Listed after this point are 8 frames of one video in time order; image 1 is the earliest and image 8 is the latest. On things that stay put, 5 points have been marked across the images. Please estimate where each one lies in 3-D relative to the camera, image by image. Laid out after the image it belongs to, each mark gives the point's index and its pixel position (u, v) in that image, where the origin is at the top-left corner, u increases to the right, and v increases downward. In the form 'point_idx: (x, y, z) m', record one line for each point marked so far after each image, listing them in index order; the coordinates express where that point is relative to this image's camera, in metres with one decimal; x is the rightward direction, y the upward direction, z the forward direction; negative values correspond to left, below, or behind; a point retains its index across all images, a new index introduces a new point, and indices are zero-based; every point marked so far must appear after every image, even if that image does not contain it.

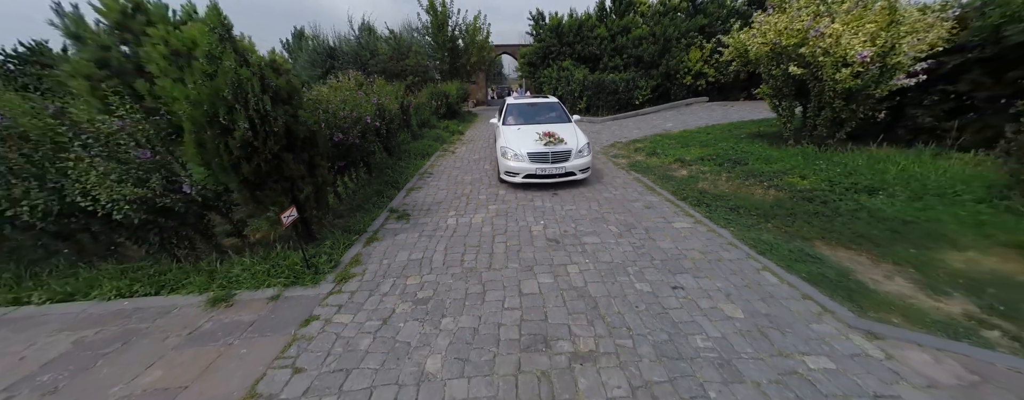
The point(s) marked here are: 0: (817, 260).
0: (+2.4, -0.5, +2.2) m
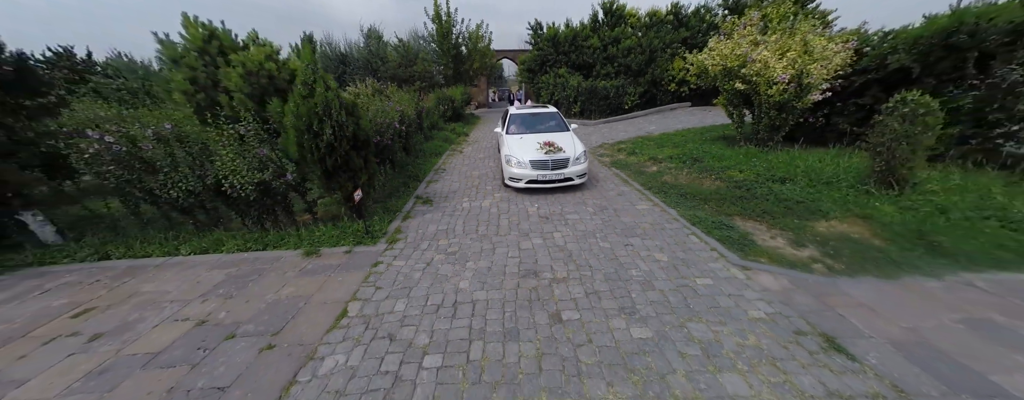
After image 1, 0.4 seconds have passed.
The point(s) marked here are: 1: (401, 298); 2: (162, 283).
0: (+2.4, -0.3, +3.2) m
1: (-0.9, -0.8, +2.4) m
2: (-3.1, -0.7, +2.6) m
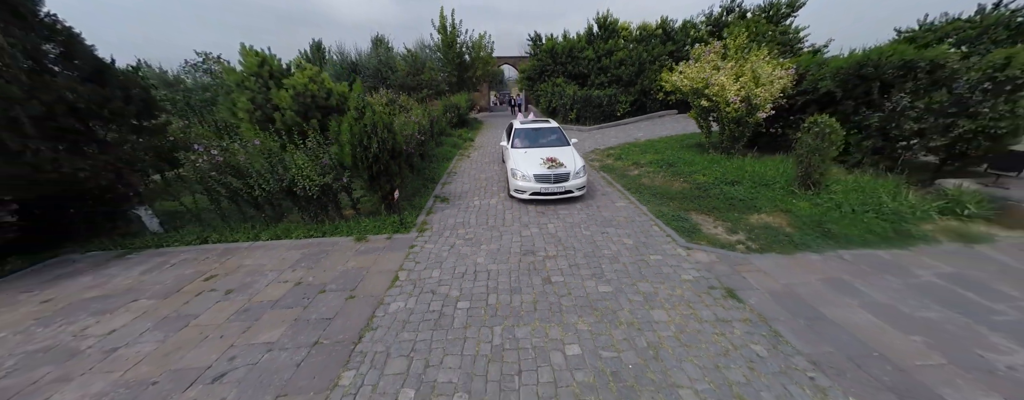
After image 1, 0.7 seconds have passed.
0: (+2.5, -0.3, +4.1) m
1: (-0.9, -0.8, +3.3) m
2: (-3.1, -0.7, +3.5) m
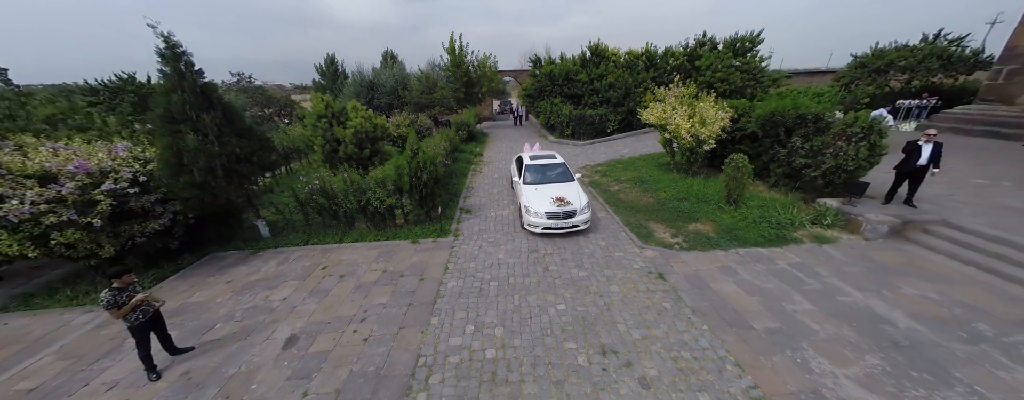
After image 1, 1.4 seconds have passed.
0: (+2.6, -0.5, +5.7) m
1: (-0.7, -1.1, +4.9) m
2: (-2.9, -1.0, +5.1) m
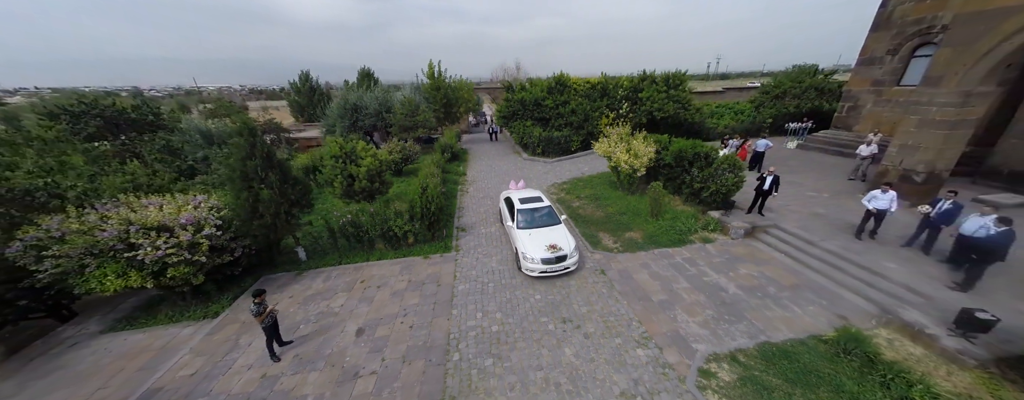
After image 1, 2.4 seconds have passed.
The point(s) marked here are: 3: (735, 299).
0: (+2.3, -1.0, +7.8) m
1: (-0.9, -1.7, +6.8) m
2: (-3.2, -1.7, +6.8) m
3: (+4.2, -1.8, +5.3) m
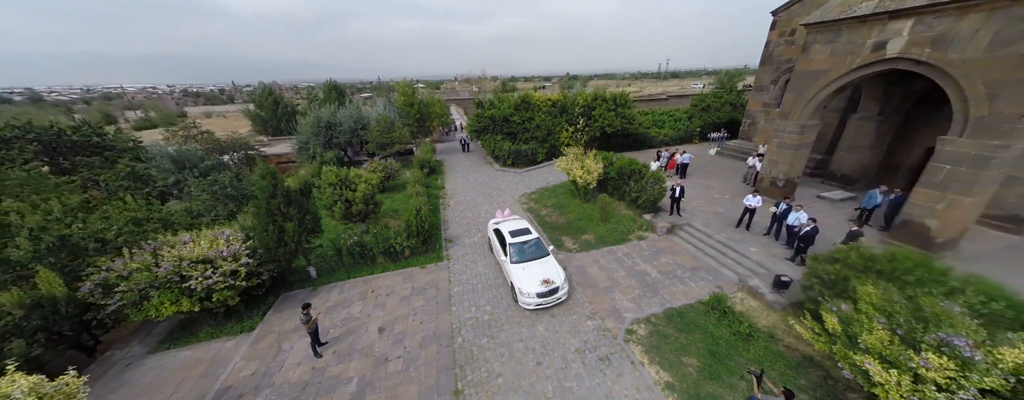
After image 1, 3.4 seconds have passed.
0: (+1.6, -1.4, +9.8) m
1: (-1.5, -2.2, +8.4) m
2: (-3.7, -2.3, +8.2) m
3: (+3.8, -2.1, +7.5) m
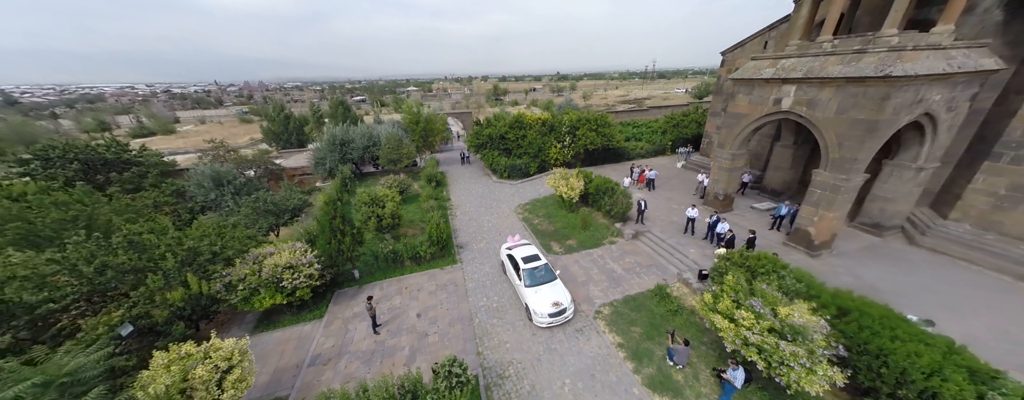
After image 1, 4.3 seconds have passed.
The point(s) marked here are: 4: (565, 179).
0: (+1.6, -1.9, +12.3) m
1: (-1.4, -2.8, +10.9) m
2: (-3.7, -3.0, +10.6) m
3: (+3.8, -2.7, +10.1) m
4: (+2.7, +1.1, +14.3) m
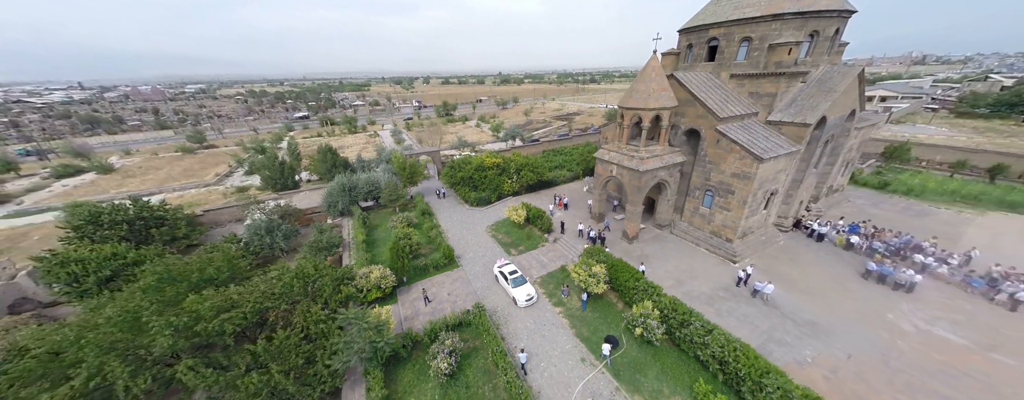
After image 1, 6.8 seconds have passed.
0: (-0.3, -3.9, +22.0) m
1: (-2.9, -5.0, +20.0) m
2: (-5.1, -5.3, +19.4) m
3: (+2.3, -4.4, +20.1) m
4: (+0.2, -0.8, +24.1) m
